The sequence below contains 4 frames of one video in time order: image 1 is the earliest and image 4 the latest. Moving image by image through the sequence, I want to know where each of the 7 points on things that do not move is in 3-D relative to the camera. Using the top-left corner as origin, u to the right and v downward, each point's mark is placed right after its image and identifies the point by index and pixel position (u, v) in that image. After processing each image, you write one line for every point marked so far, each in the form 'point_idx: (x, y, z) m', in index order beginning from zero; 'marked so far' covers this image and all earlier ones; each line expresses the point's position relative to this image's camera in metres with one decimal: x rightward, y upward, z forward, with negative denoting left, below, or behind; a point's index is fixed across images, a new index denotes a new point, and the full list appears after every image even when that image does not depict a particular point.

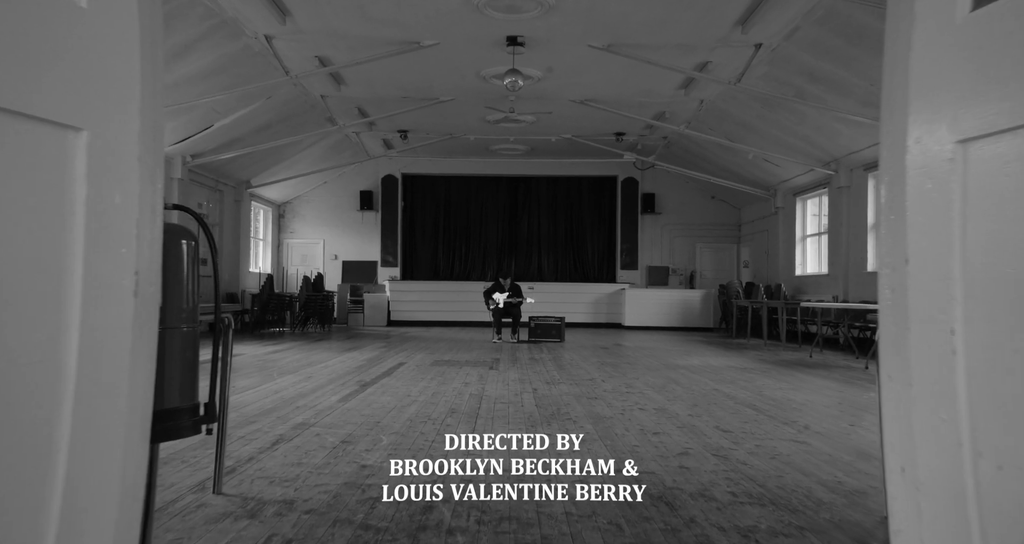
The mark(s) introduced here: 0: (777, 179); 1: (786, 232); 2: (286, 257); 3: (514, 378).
0: (+5.5, +2.0, +12.0) m
1: (+5.9, +0.9, +12.4) m
2: (-6.0, +0.4, +15.4) m
3: (0.0, -1.1, +5.9) m
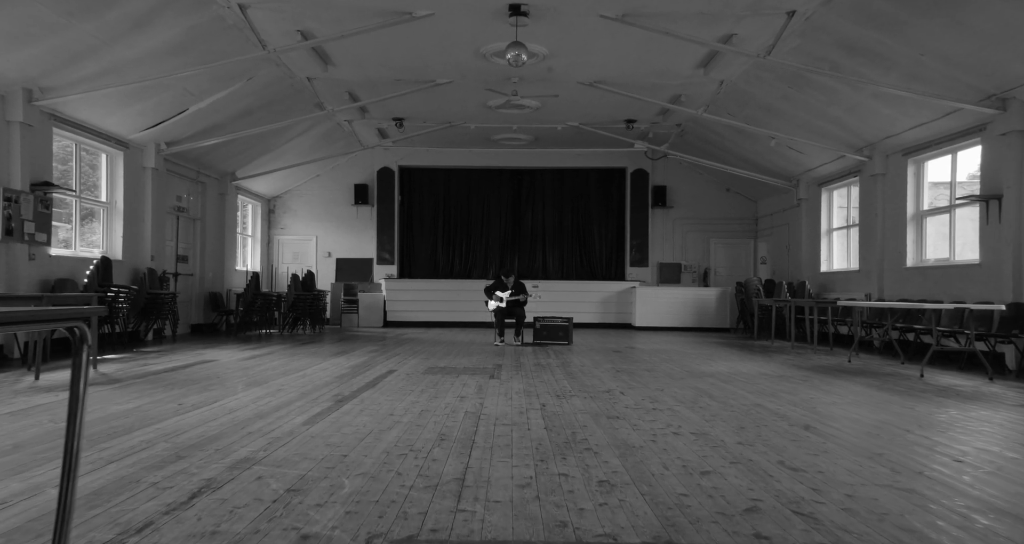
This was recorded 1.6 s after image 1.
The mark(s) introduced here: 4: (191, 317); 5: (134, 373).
0: (+5.6, +2.0, +11.1) m
1: (+6.0, +1.0, +11.6) m
2: (-6.0, +0.5, +14.6) m
3: (+0.1, -1.0, +5.0) m
4: (-6.1, -0.9, +10.8) m
5: (-3.7, -1.0, +5.6) m
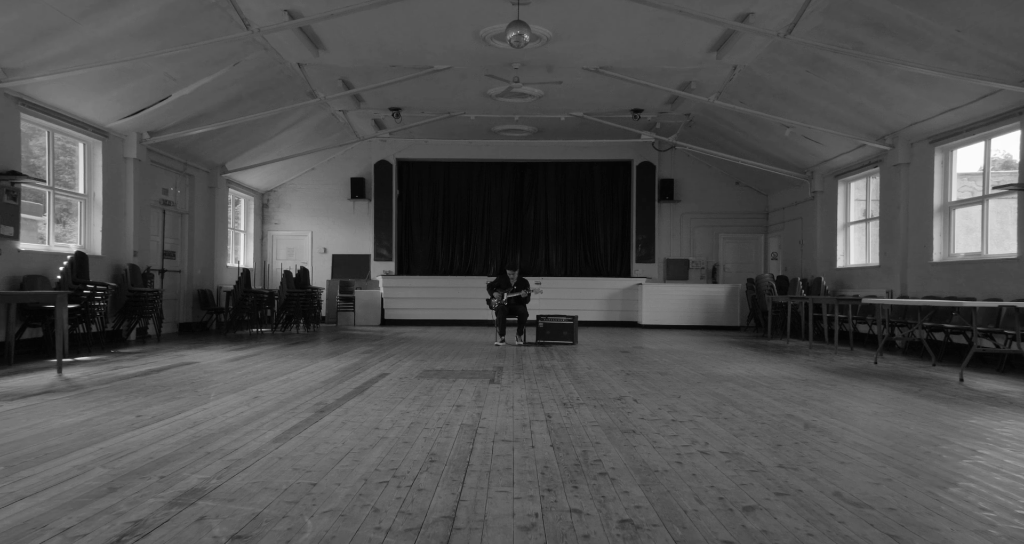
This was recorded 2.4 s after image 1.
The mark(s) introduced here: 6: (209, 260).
0: (+5.6, +2.1, +10.6) m
1: (+6.0, +1.0, +11.1) m
2: (-5.9, +0.5, +14.1) m
3: (+0.1, -1.0, +4.6) m
4: (-6.0, -0.8, +10.4) m
5: (-3.6, -0.9, +5.1) m
6: (-5.9, +0.2, +11.2) m
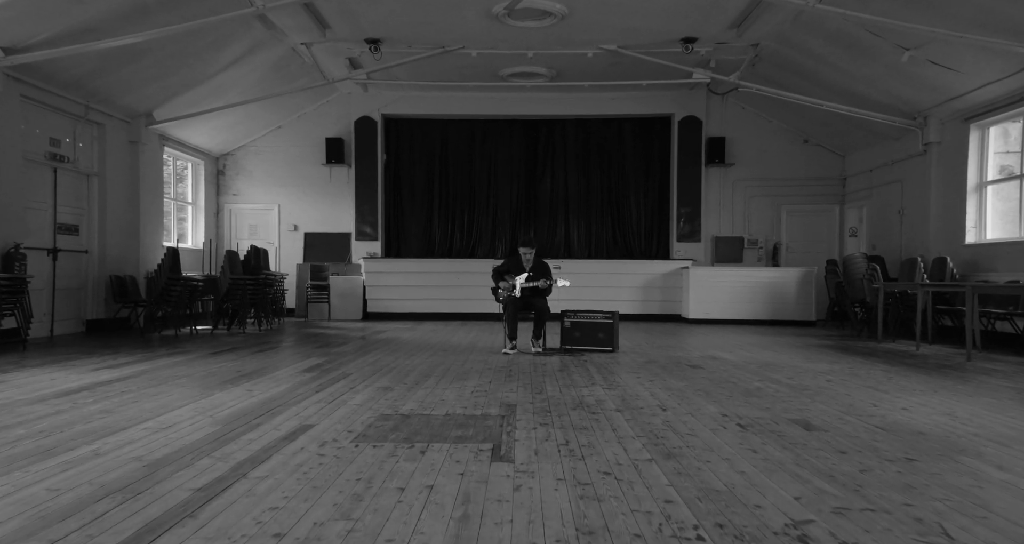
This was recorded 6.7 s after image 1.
0: (+5.8, +2.4, +7.8) m
1: (+6.2, +1.3, +8.3) m
2: (-5.7, +0.9, +11.5) m
3: (+0.2, -0.9, +1.9) m
4: (-5.8, -0.5, +7.8) m
5: (-3.5, -0.8, +2.5) m
6: (-5.7, +0.5, +8.6) m
